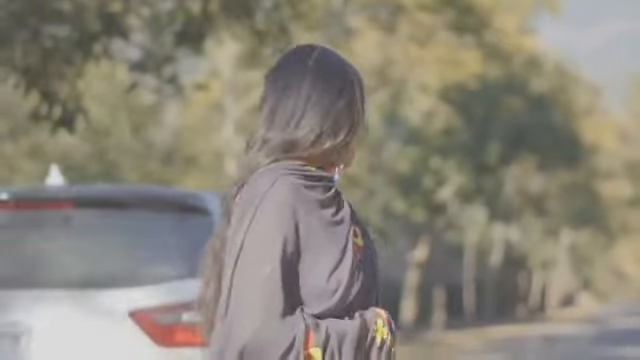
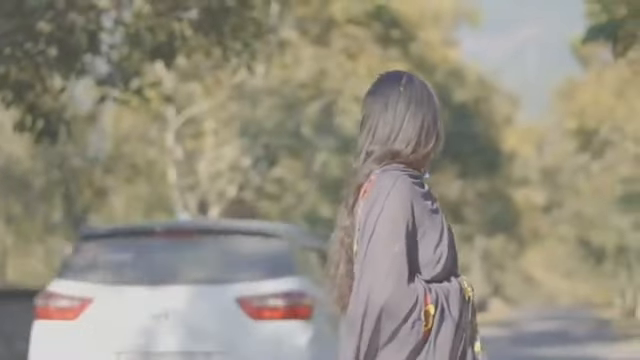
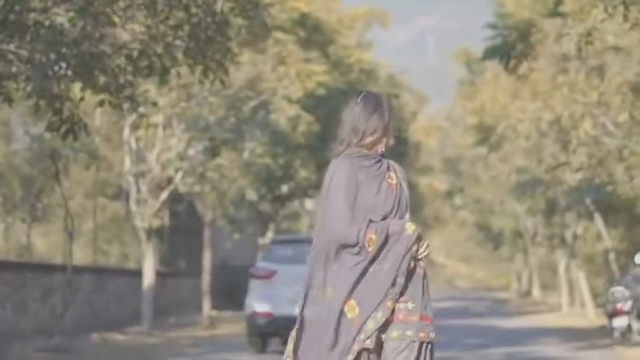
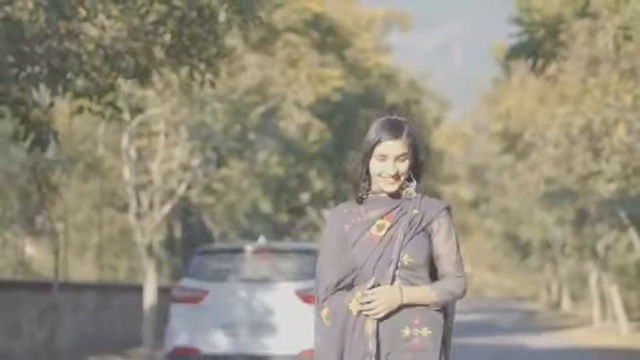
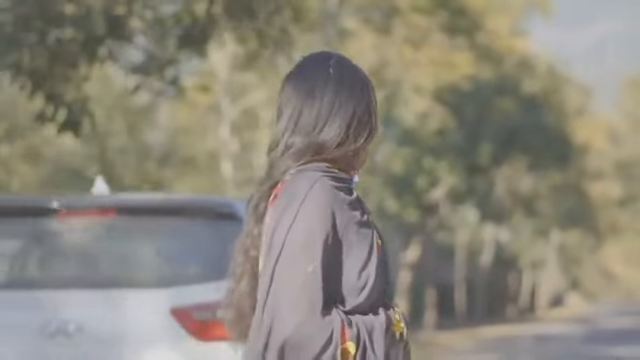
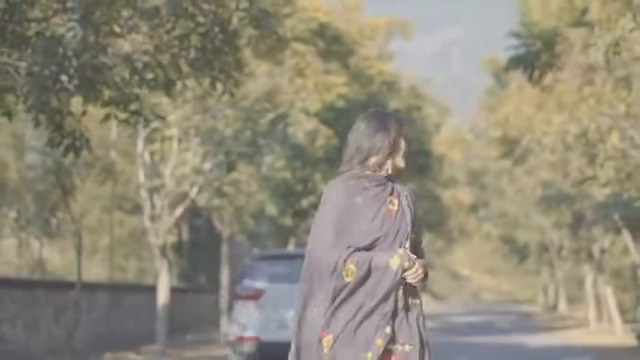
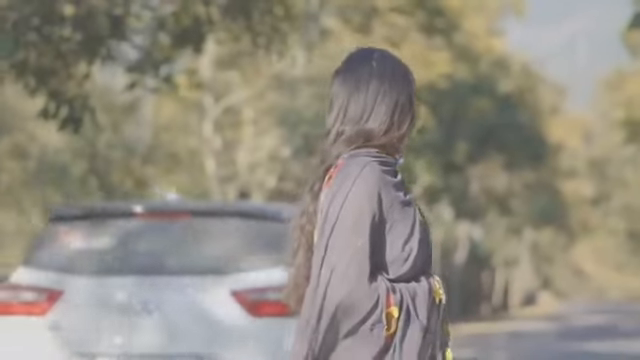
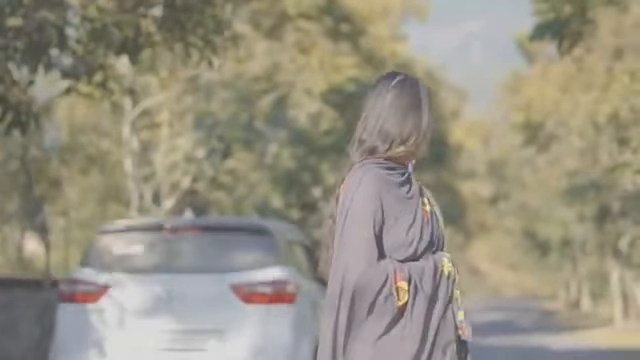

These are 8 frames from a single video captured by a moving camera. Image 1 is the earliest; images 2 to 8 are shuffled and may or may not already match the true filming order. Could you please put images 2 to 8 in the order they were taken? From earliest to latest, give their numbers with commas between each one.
5, 7, 2, 8, 4, 6, 3
